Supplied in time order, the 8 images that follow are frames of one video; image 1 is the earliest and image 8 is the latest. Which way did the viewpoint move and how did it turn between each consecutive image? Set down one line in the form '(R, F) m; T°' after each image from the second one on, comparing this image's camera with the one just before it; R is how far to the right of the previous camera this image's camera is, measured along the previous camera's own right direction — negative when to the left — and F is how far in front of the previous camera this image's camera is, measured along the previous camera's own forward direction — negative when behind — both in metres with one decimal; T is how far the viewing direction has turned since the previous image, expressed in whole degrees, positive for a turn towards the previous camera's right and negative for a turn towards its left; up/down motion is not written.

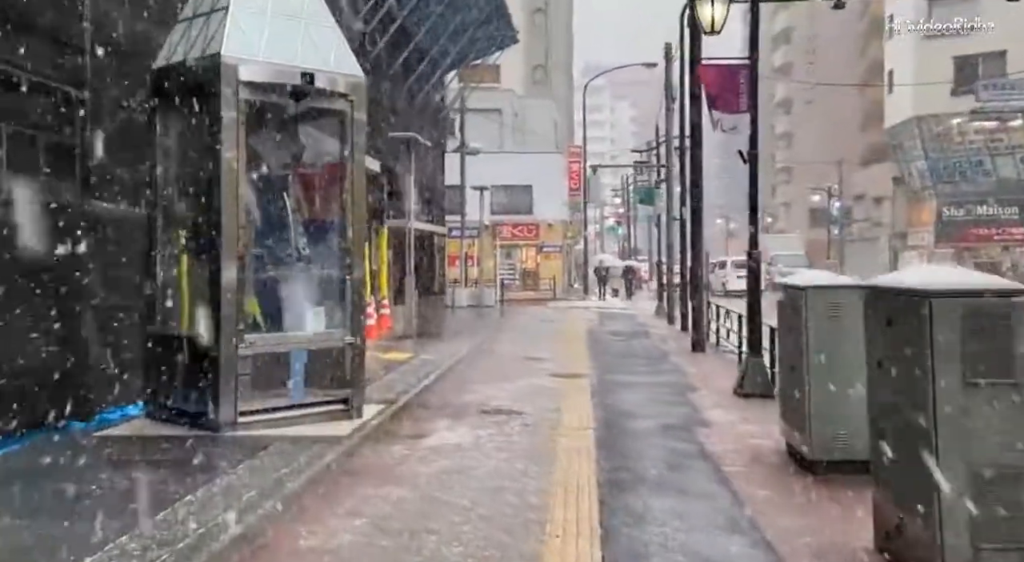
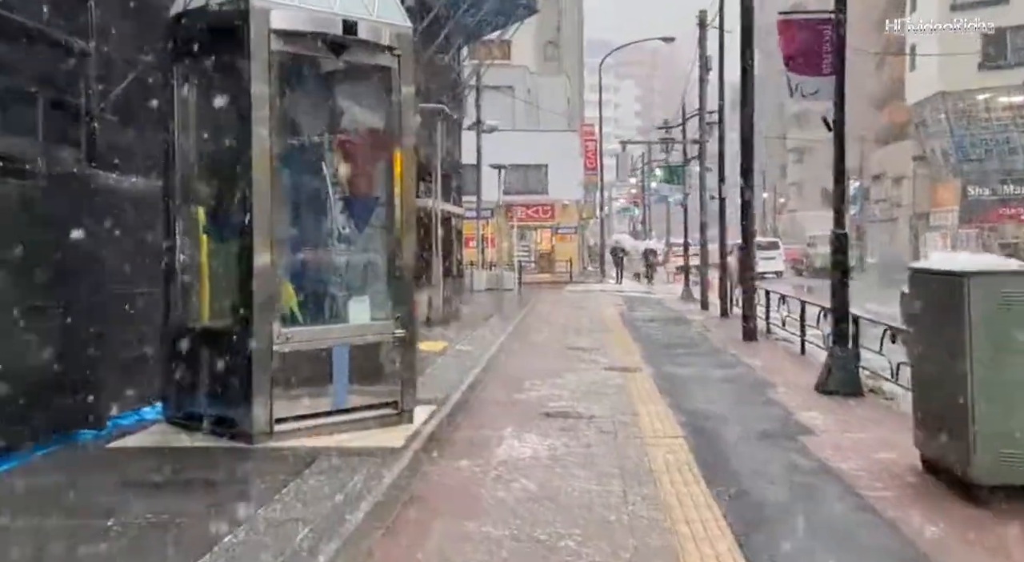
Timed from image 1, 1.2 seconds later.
(-0.8, +1.6) m; 0°
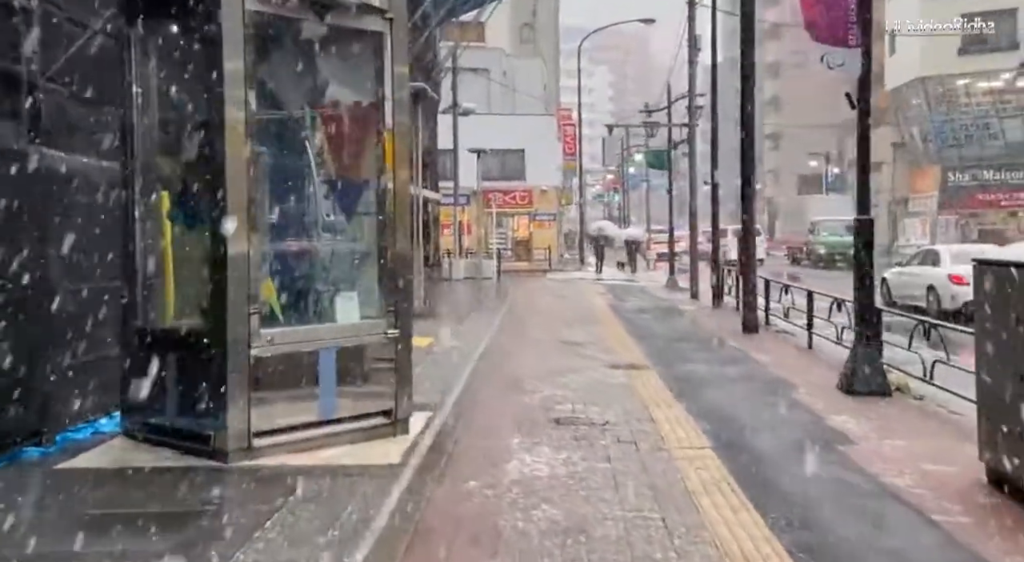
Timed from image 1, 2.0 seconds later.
(-0.4, +1.1) m; +2°
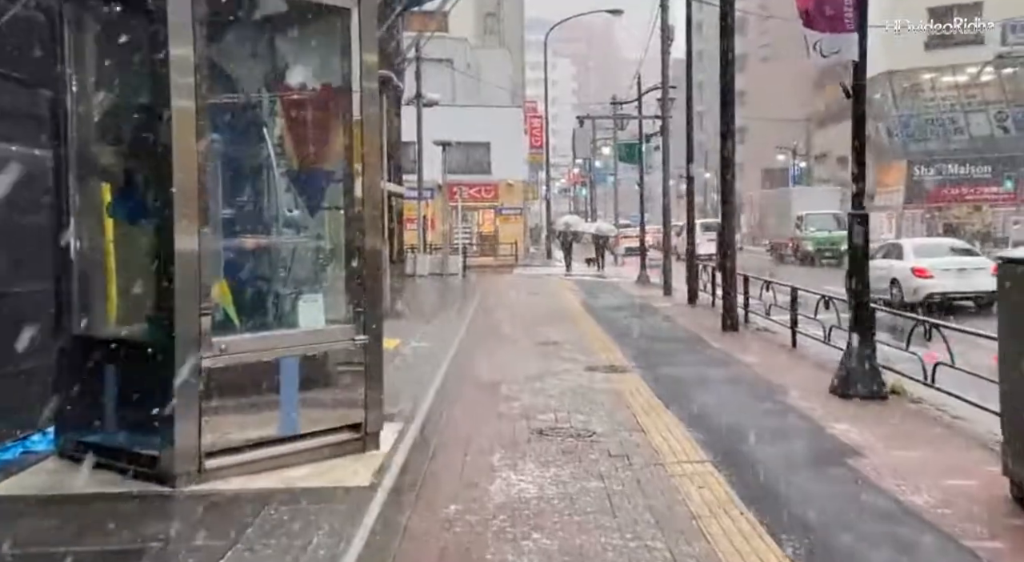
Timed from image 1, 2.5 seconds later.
(-0.2, +0.8) m; +2°
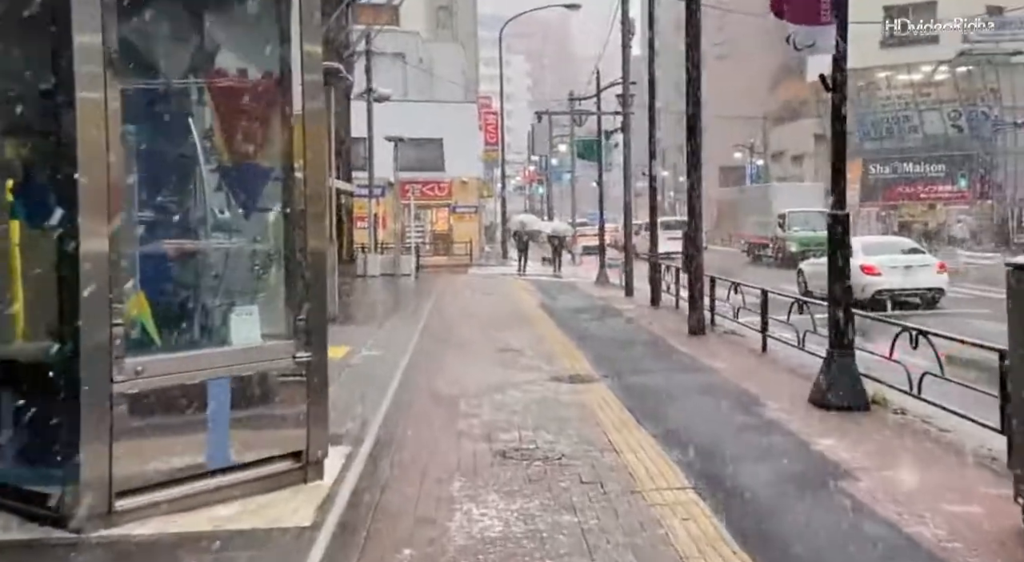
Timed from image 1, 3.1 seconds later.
(-0.1, +0.9) m; +3°
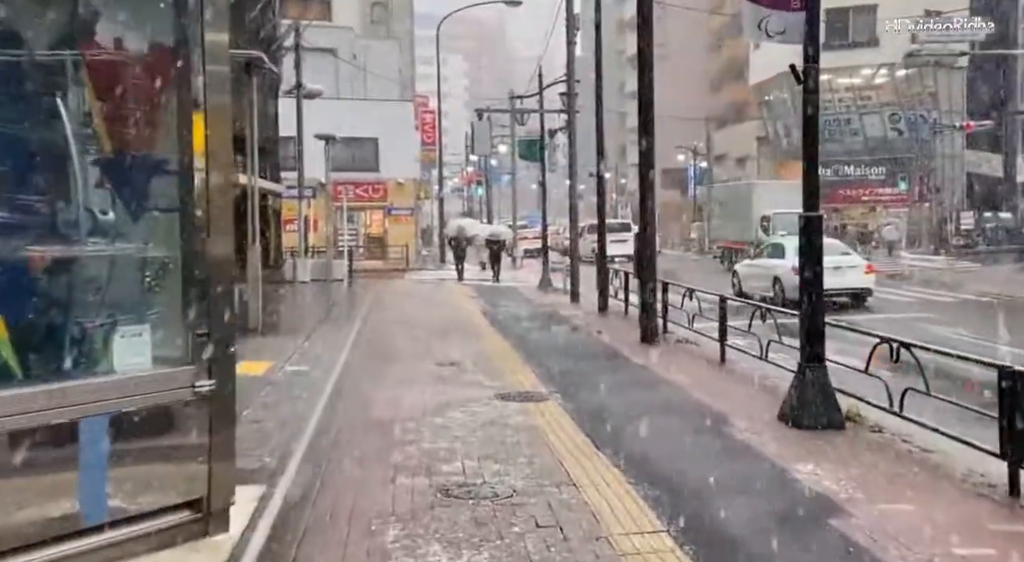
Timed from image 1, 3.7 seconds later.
(0.0, +1.1) m; +3°
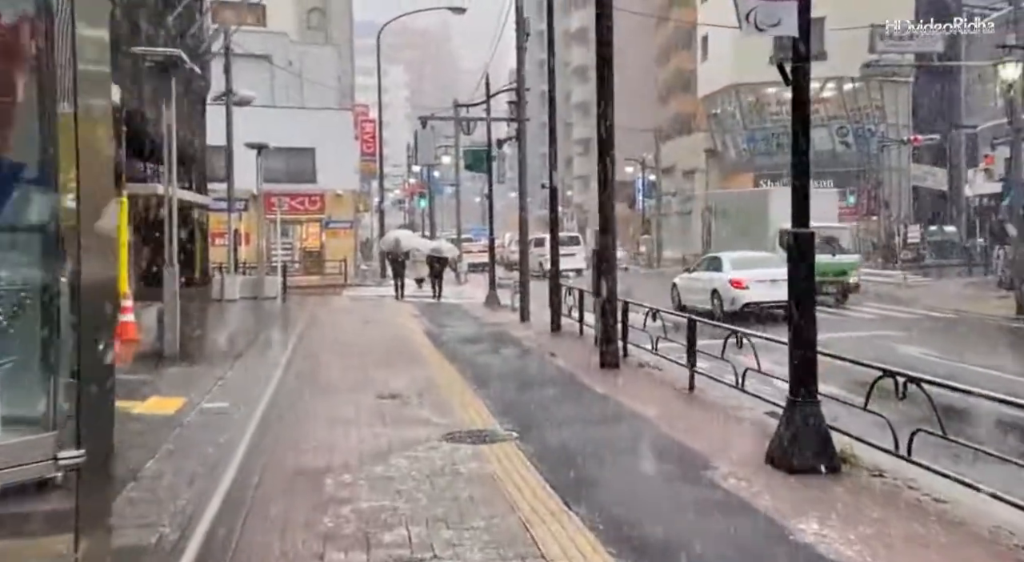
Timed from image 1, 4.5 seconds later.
(-0.1, +1.3) m; +3°
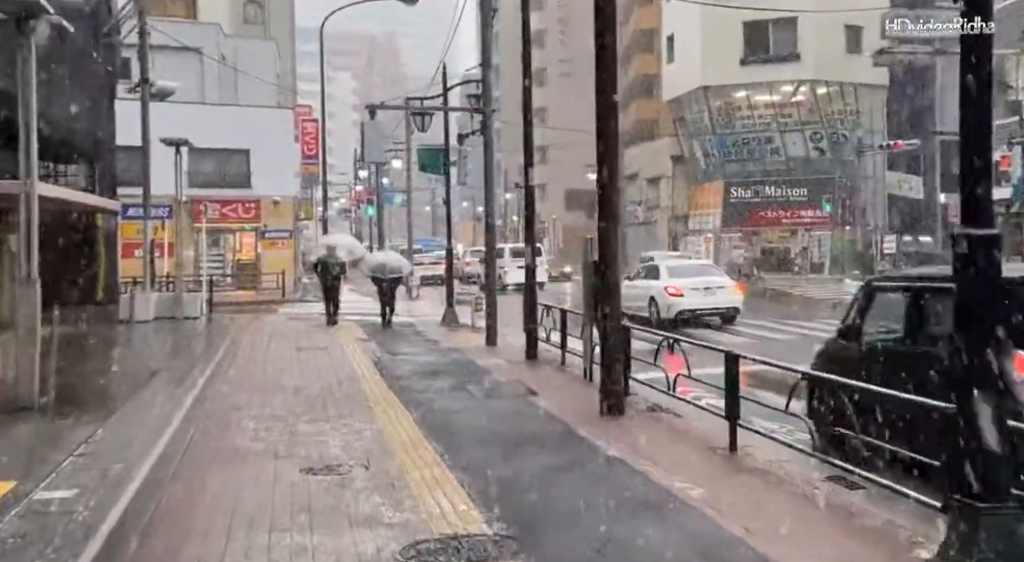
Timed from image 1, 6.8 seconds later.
(-0.3, +3.3) m; +3°
